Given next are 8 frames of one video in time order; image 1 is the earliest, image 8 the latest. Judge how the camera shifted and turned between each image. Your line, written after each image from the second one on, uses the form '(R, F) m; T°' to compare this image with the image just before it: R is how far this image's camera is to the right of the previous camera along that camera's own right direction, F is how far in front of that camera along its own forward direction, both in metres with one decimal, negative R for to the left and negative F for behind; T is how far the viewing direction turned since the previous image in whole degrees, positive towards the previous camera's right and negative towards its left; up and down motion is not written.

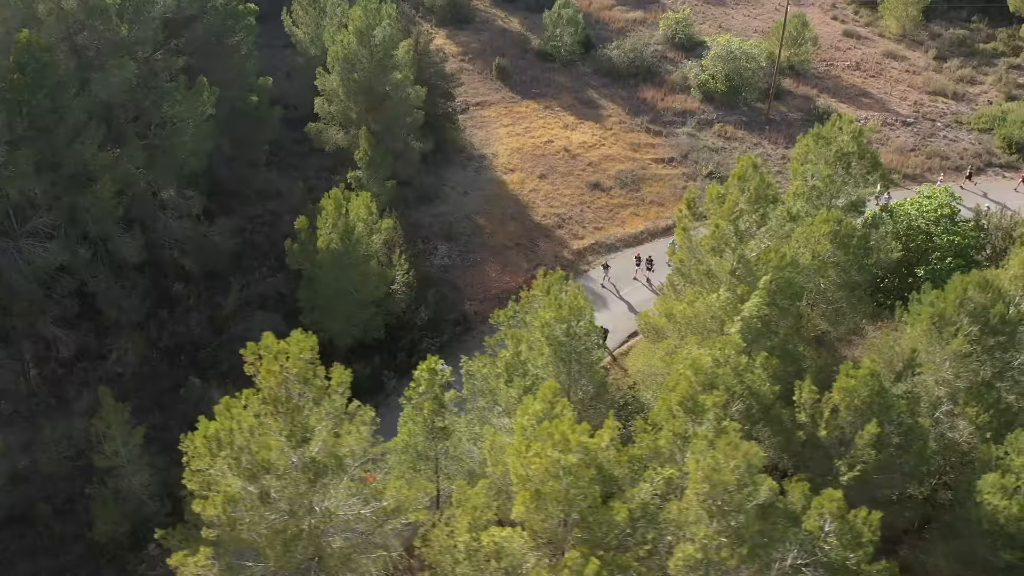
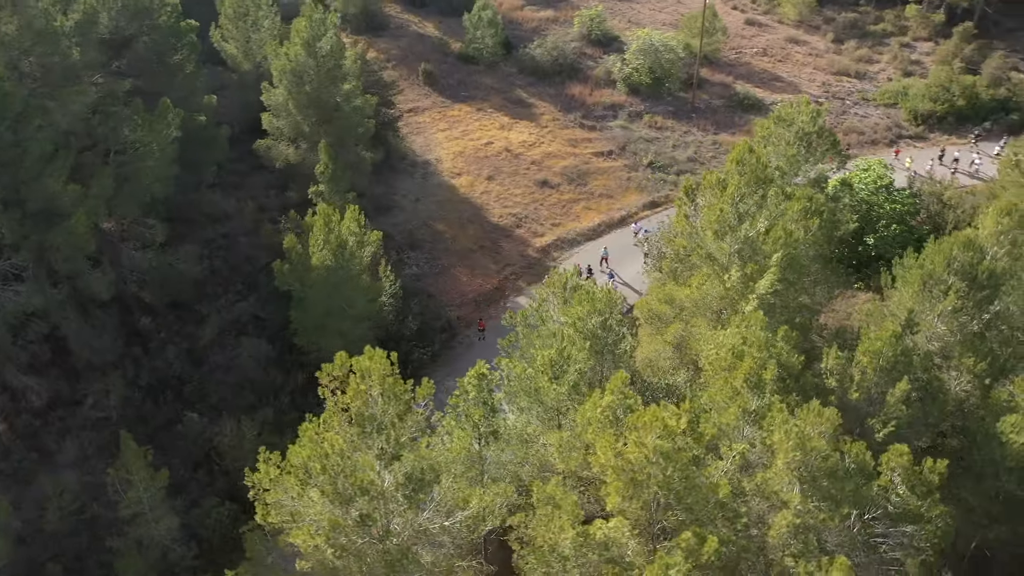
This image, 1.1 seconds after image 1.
(-3.3, +0.1) m; +7°
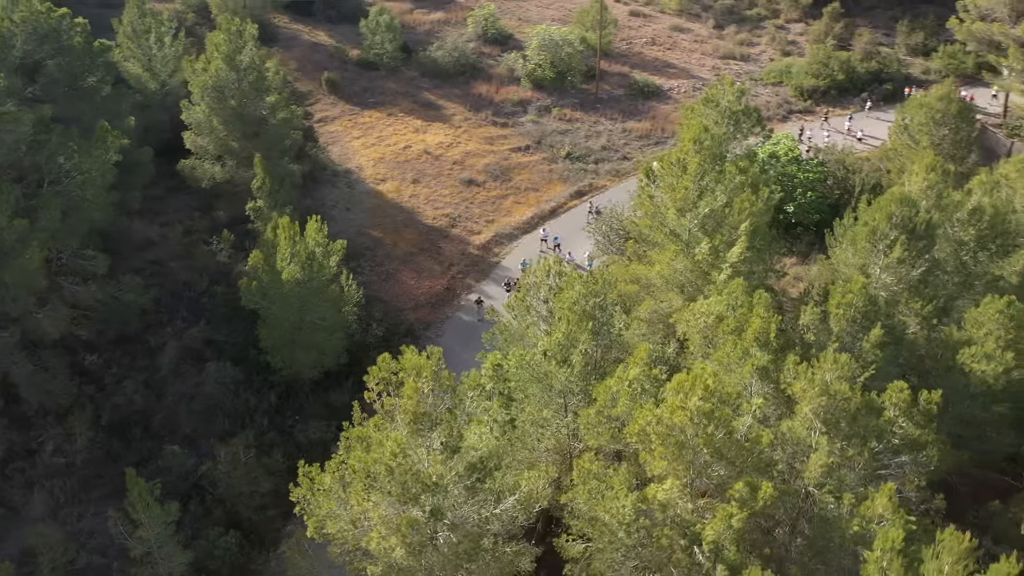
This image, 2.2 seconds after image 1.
(-2.8, -0.2) m; +8°
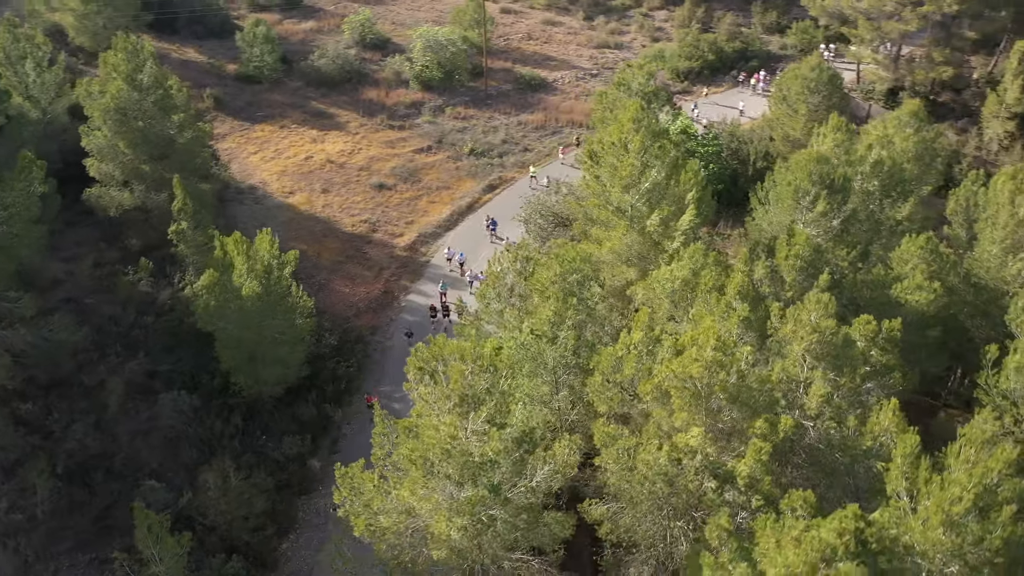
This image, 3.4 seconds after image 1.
(-2.9, -0.4) m; +9°
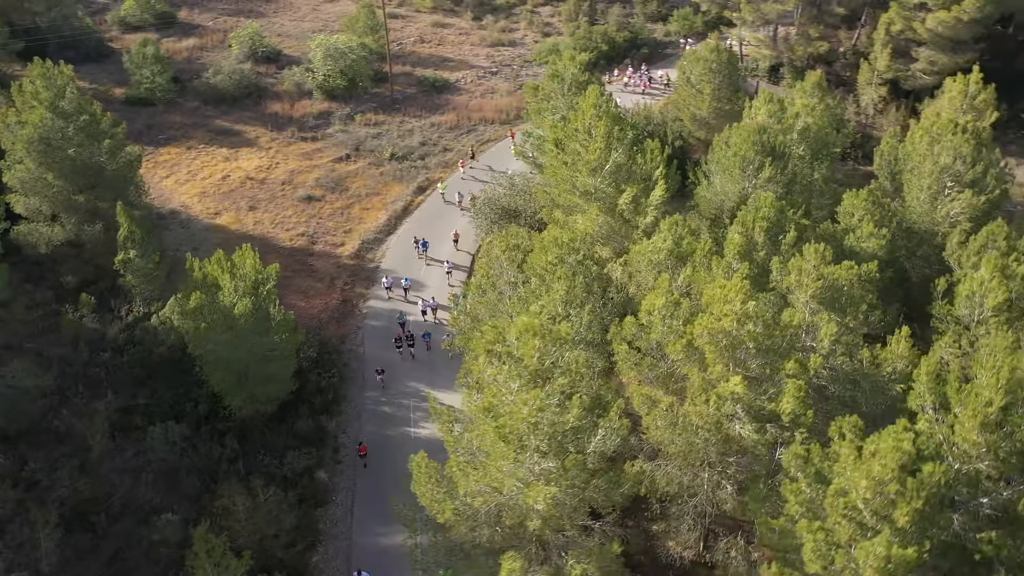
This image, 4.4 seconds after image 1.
(-3.5, -0.5) m; +9°
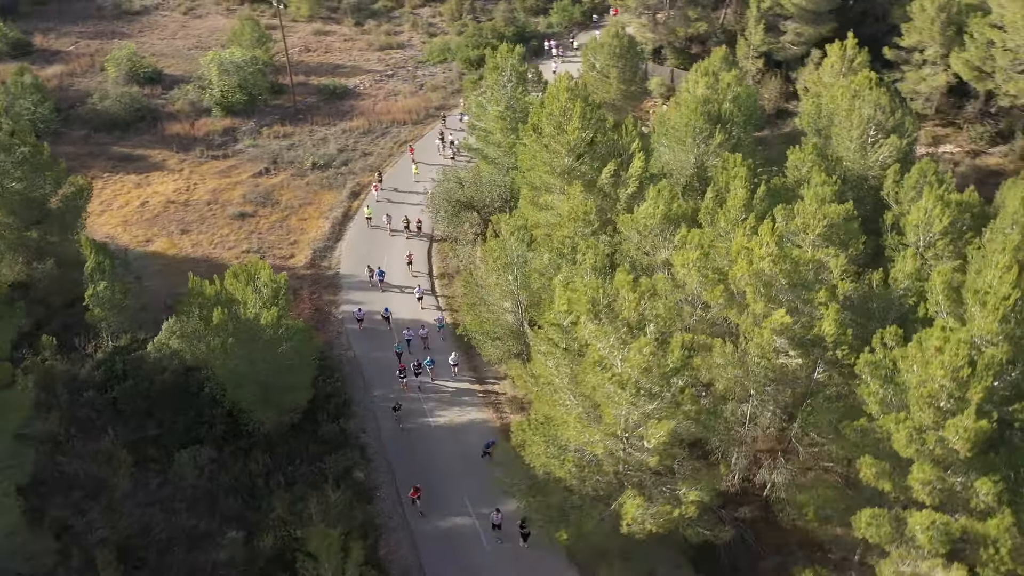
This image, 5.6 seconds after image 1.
(-4.9, -0.7) m; +10°
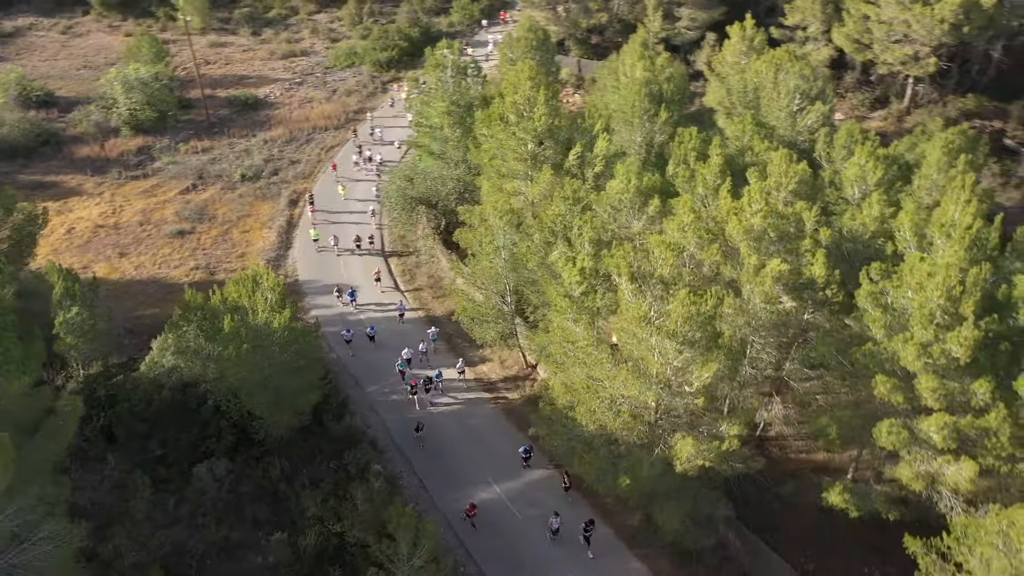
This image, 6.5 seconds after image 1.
(-3.6, -0.8) m; +8°
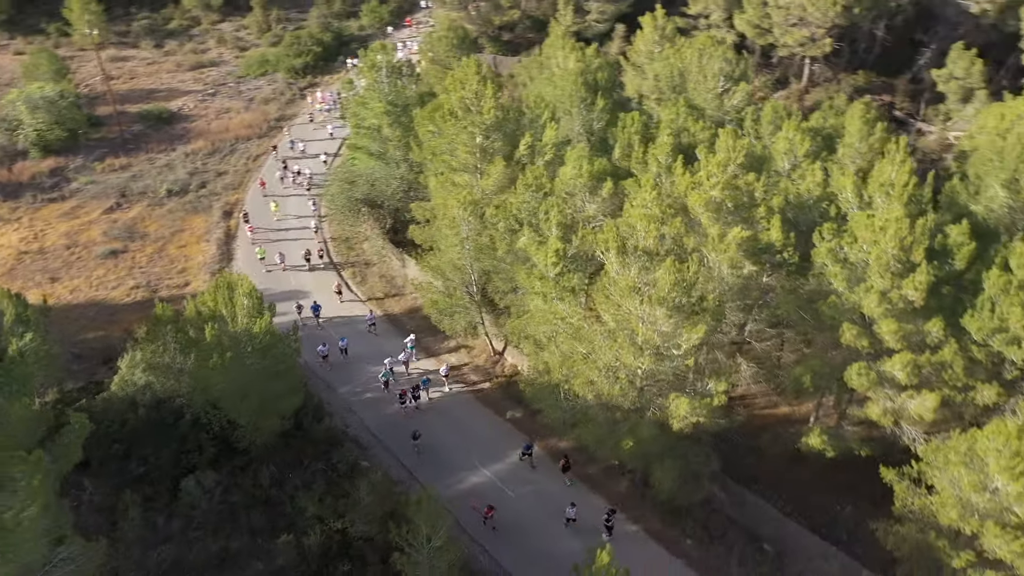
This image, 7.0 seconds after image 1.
(-2.1, -0.6) m; +7°
